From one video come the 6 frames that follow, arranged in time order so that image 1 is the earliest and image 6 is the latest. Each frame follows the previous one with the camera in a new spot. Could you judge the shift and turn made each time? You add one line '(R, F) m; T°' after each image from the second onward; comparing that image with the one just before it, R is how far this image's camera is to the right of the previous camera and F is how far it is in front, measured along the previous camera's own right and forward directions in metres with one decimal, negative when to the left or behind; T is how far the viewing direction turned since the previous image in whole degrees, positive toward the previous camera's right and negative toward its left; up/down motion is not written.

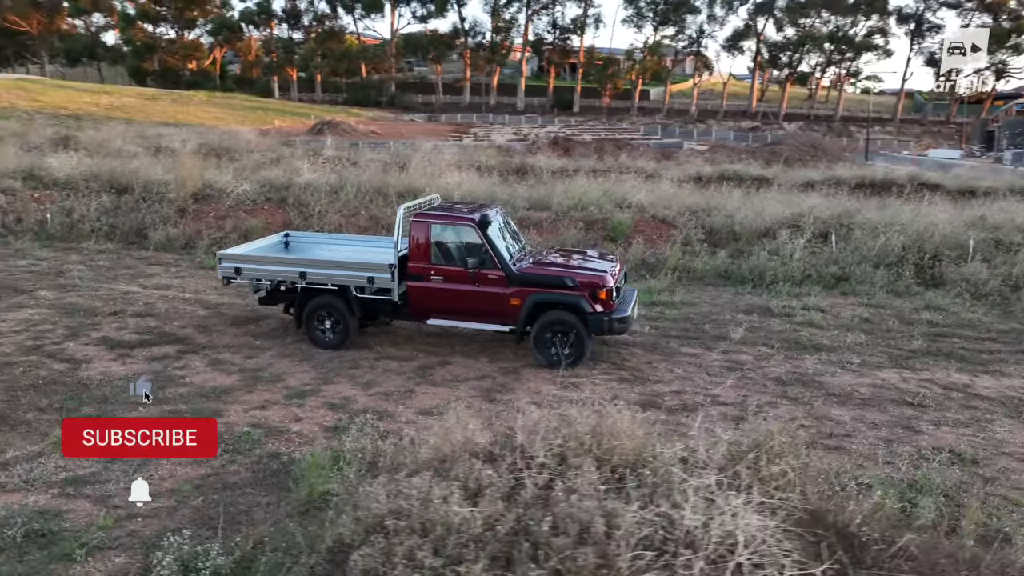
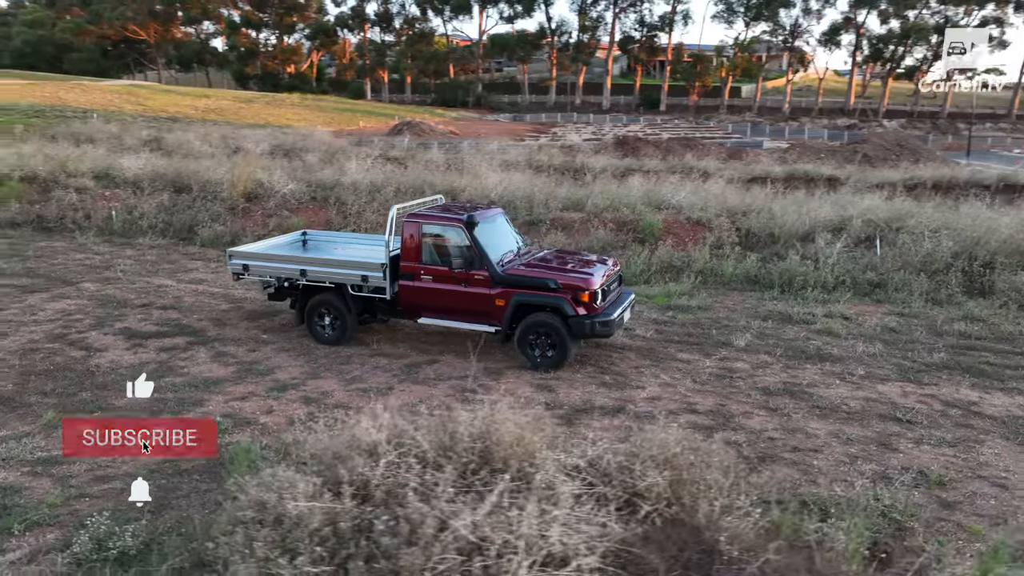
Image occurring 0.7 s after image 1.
(+1.1, 0.0) m; -7°
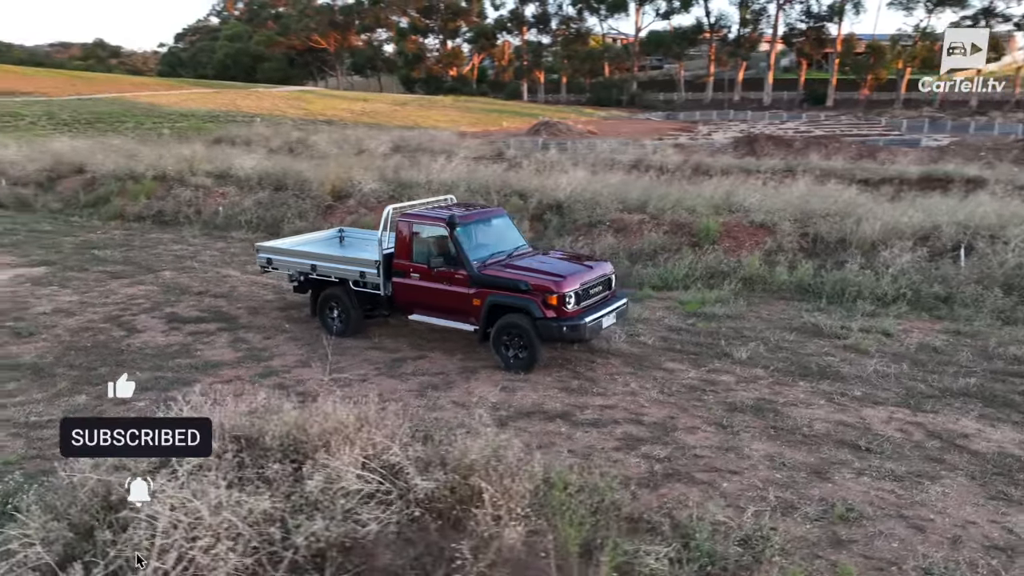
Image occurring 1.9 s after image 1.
(+1.9, +0.2) m; -12°
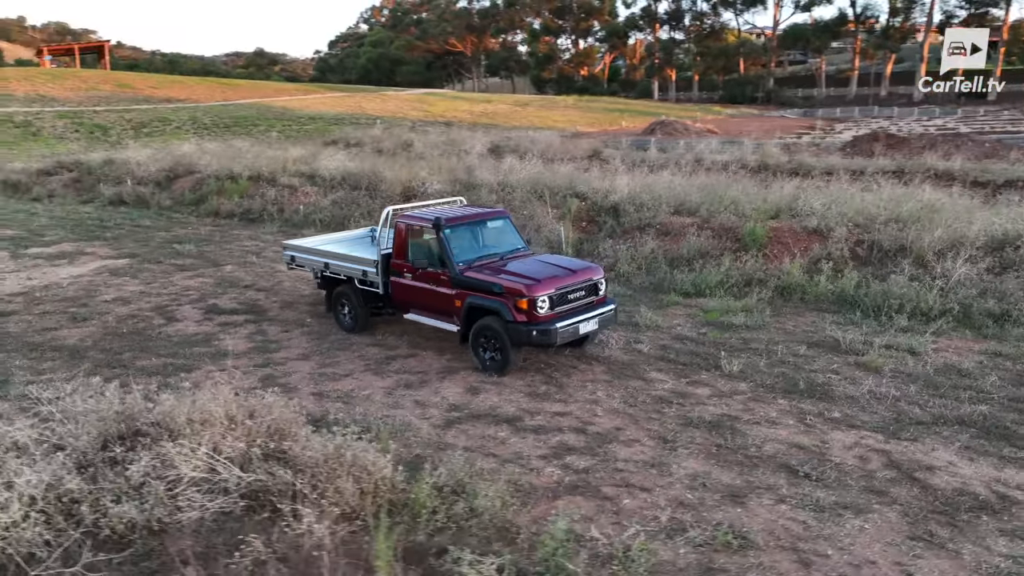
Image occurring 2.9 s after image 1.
(+1.6, +0.1) m; -10°
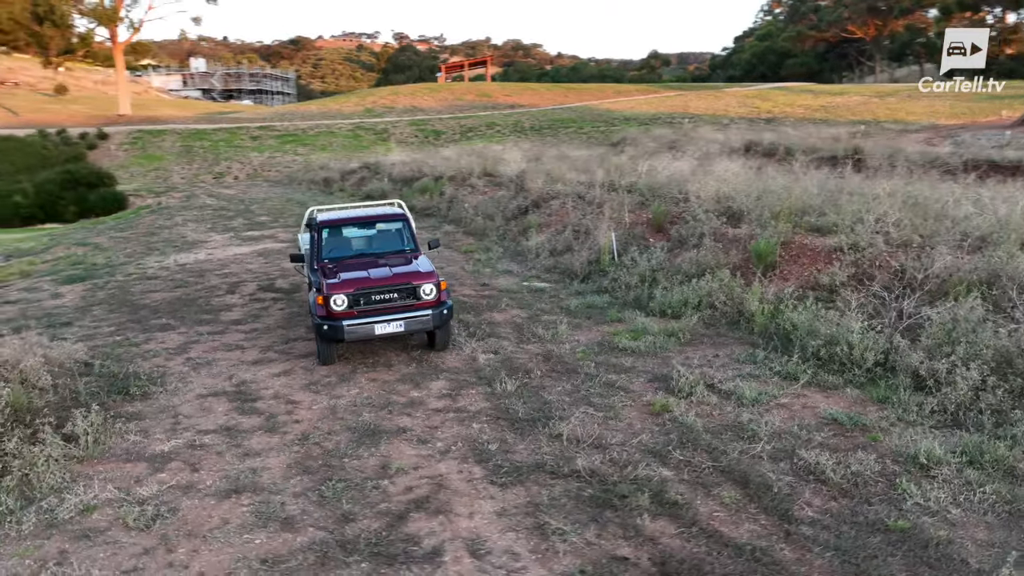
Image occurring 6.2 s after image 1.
(+5.9, +1.4) m; -29°
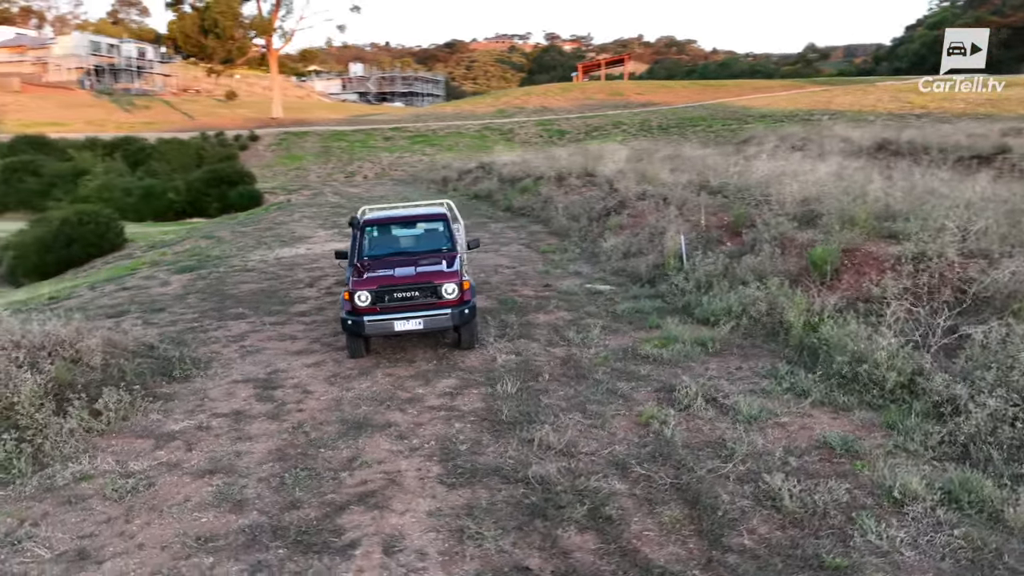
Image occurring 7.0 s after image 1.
(+1.4, +0.1) m; -11°
